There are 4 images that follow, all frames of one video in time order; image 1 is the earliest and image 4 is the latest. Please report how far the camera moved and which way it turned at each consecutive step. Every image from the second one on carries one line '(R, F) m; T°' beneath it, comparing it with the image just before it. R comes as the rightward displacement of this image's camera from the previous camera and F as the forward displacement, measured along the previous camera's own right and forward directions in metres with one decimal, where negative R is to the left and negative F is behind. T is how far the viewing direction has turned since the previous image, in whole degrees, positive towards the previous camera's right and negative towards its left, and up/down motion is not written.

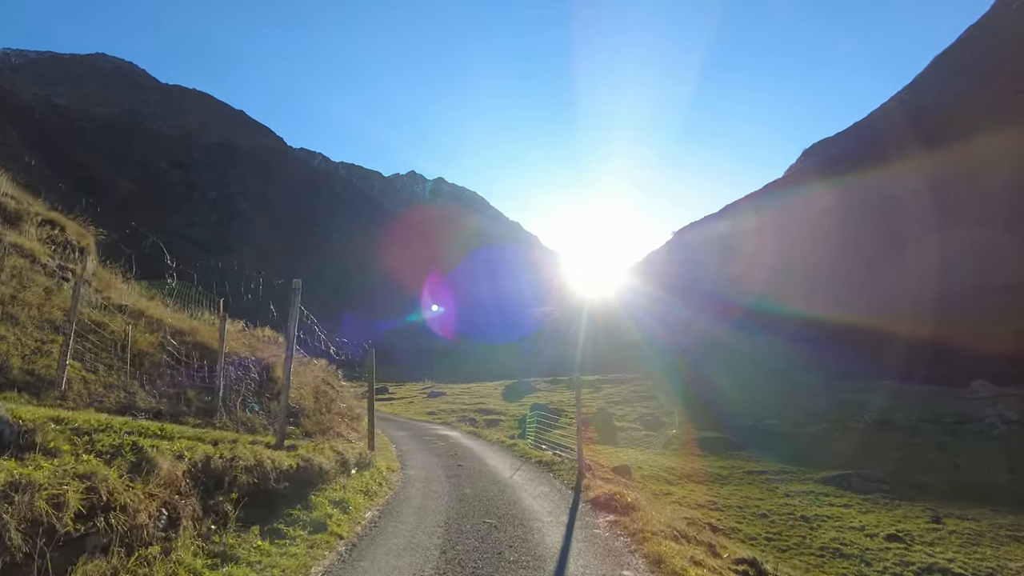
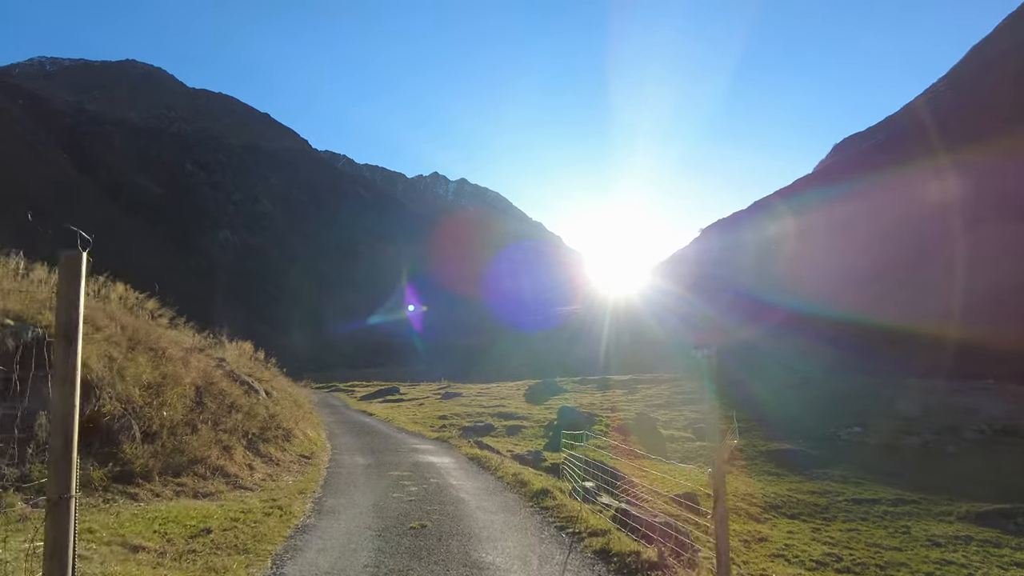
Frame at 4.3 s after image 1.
(-0.1, +7.2) m; -2°
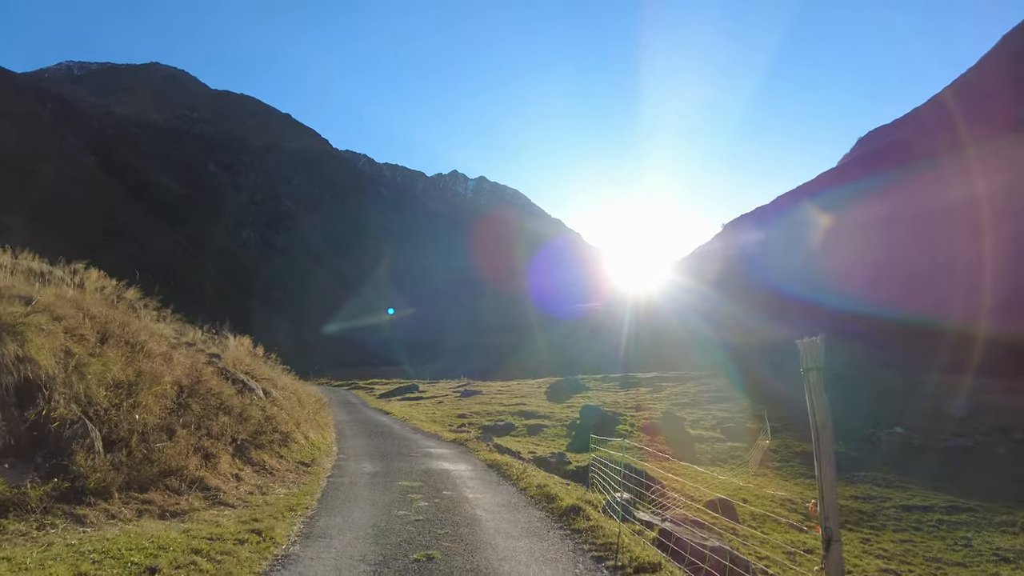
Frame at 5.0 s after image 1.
(-0.1, +1.3) m; -2°
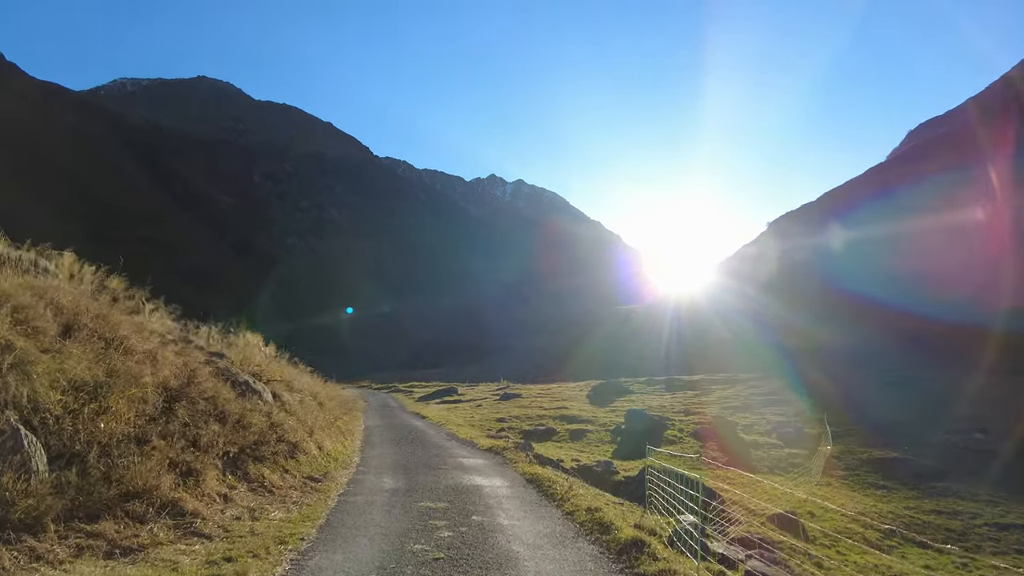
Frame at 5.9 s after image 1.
(0.0, +1.5) m; -4°
